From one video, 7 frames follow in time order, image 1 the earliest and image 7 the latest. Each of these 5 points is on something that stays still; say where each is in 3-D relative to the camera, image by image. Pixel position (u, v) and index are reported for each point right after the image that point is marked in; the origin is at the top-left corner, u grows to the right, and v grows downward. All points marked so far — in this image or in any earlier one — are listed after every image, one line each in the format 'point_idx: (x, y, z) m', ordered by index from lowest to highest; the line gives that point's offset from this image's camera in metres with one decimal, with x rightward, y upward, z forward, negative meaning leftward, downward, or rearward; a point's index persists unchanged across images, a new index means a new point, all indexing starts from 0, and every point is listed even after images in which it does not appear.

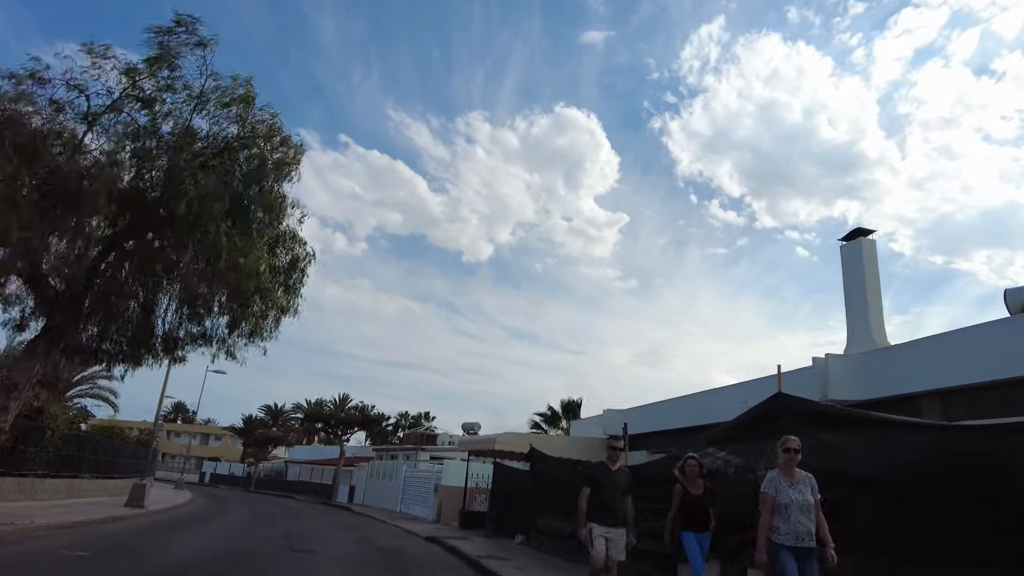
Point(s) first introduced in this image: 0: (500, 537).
0: (-0.3, -8.1, +19.6) m
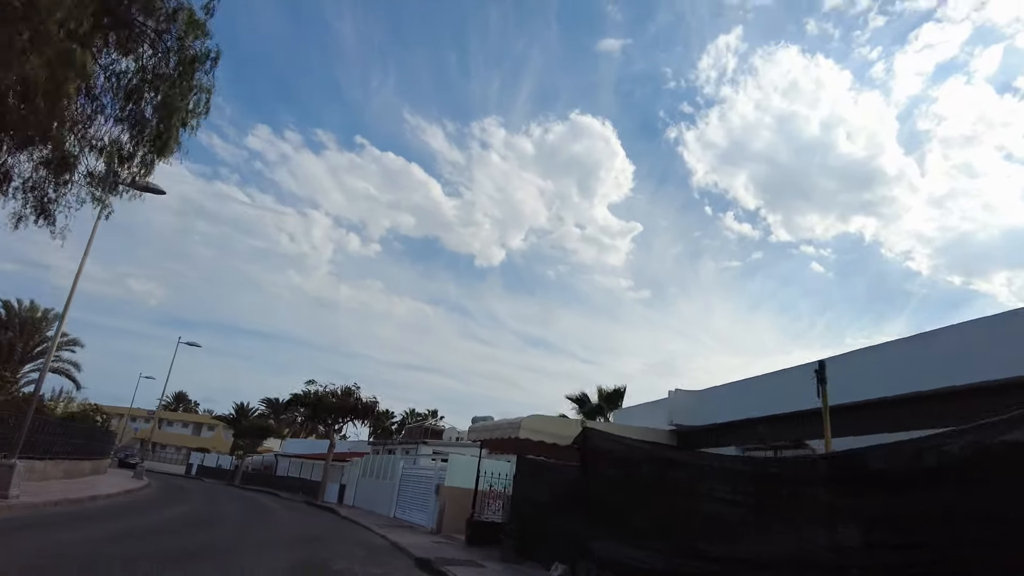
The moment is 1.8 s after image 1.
0: (+0.3, -6.3, +14.1) m
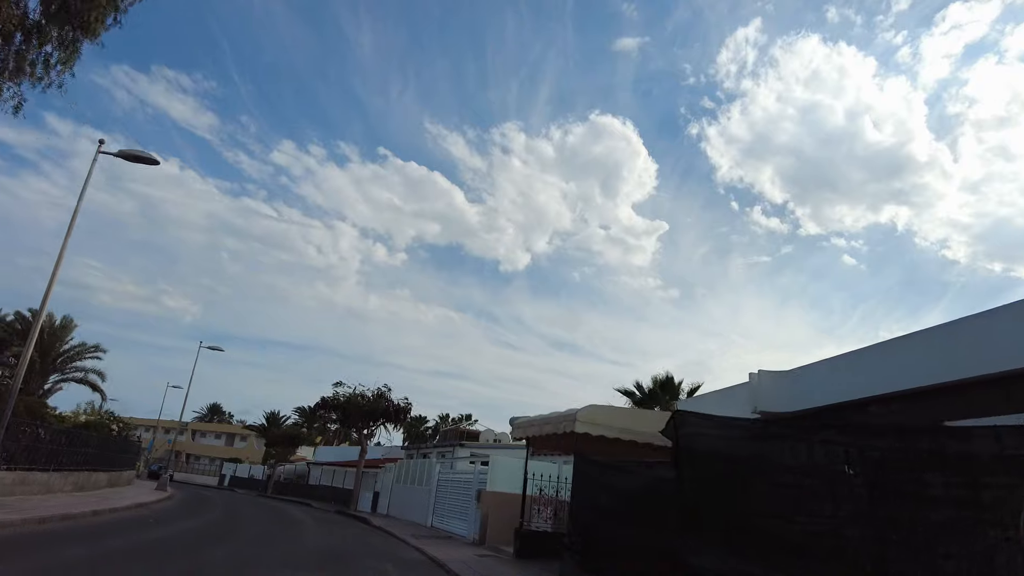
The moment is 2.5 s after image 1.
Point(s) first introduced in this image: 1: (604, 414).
0: (+1.6, -5.7, +11.8) m
1: (+2.0, -2.8, +13.1) m
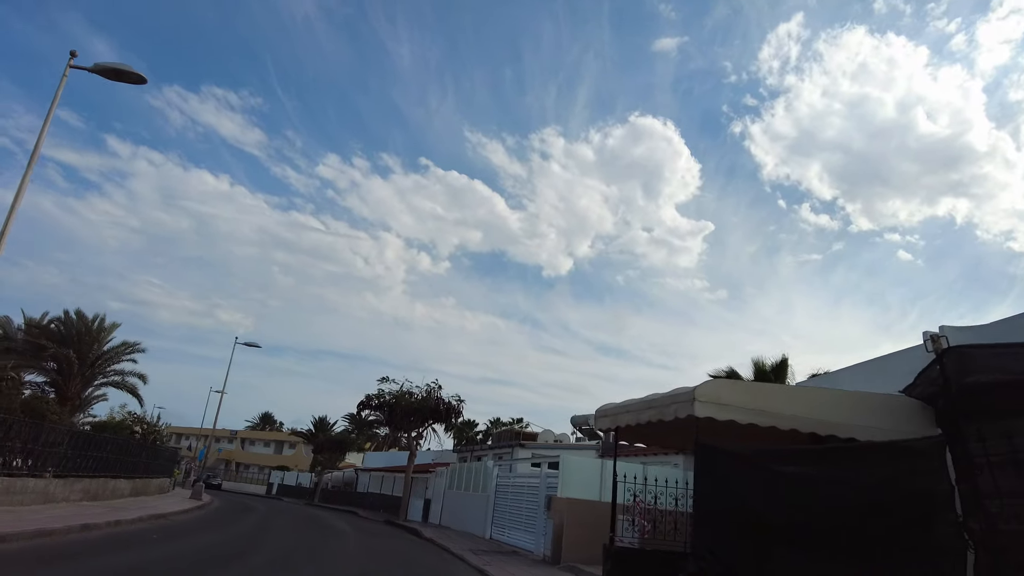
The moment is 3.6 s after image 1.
0: (+3.1, -4.6, +8.4) m
1: (+3.5, -1.7, +9.7) m
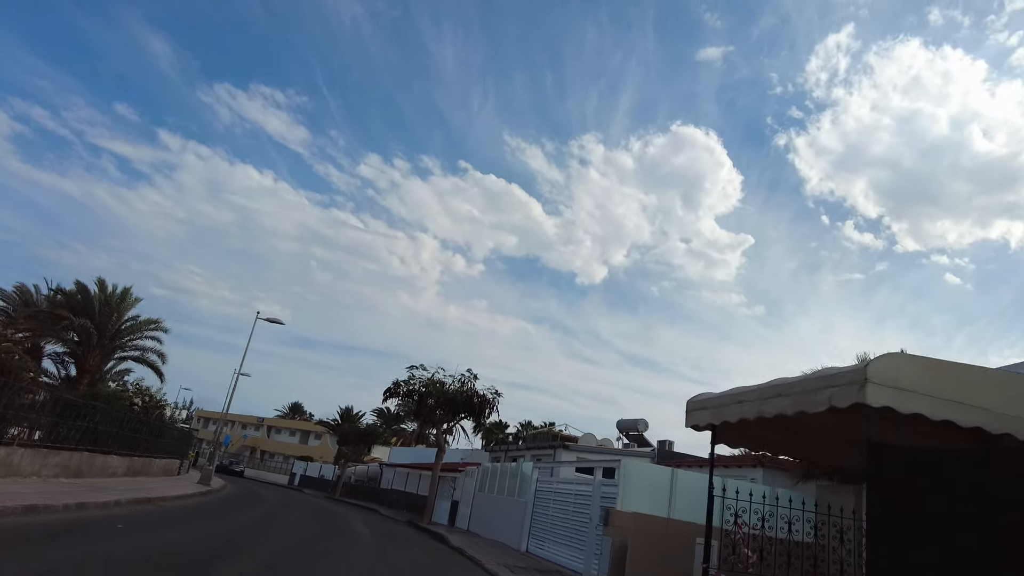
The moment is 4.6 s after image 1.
0: (+3.8, -3.8, +5.4) m
1: (+4.4, -1.0, +6.6) m
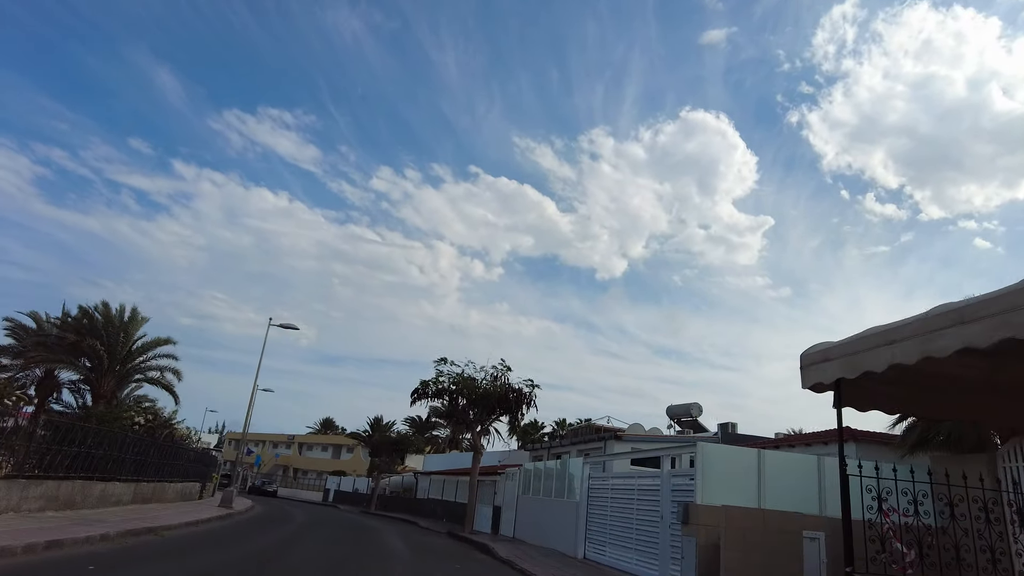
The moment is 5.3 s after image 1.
0: (+4.5, -2.8, +3.1) m
1: (+5.0, +0.1, +4.3) m
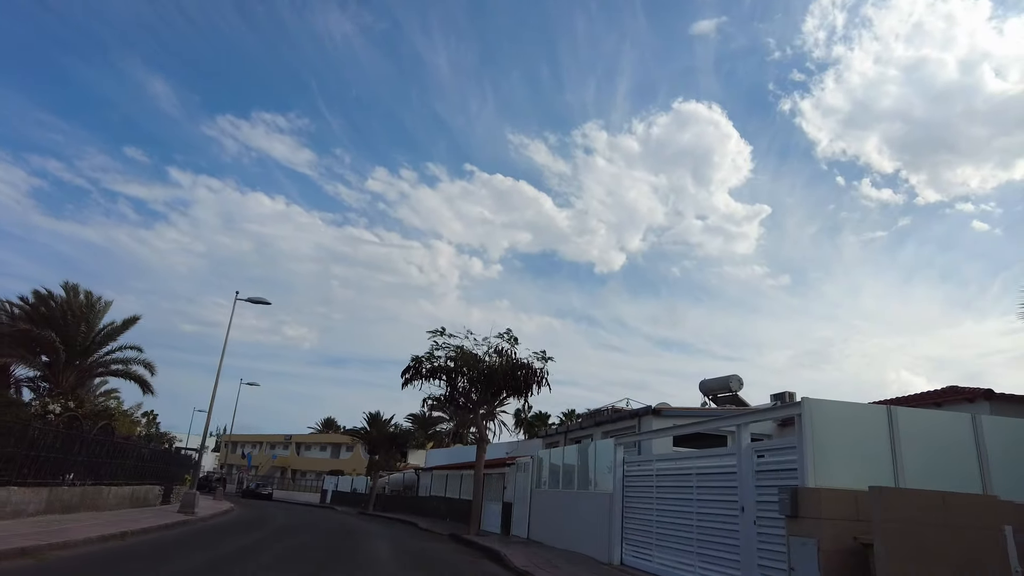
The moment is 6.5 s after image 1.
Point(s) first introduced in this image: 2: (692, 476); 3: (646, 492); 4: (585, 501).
0: (+4.8, -1.3, -0.4) m
1: (+5.1, +1.6, +0.8) m
2: (+3.3, -3.5, +11.1) m
3: (+2.8, -4.4, +12.9) m
4: (+1.9, -5.6, +16.0) m
